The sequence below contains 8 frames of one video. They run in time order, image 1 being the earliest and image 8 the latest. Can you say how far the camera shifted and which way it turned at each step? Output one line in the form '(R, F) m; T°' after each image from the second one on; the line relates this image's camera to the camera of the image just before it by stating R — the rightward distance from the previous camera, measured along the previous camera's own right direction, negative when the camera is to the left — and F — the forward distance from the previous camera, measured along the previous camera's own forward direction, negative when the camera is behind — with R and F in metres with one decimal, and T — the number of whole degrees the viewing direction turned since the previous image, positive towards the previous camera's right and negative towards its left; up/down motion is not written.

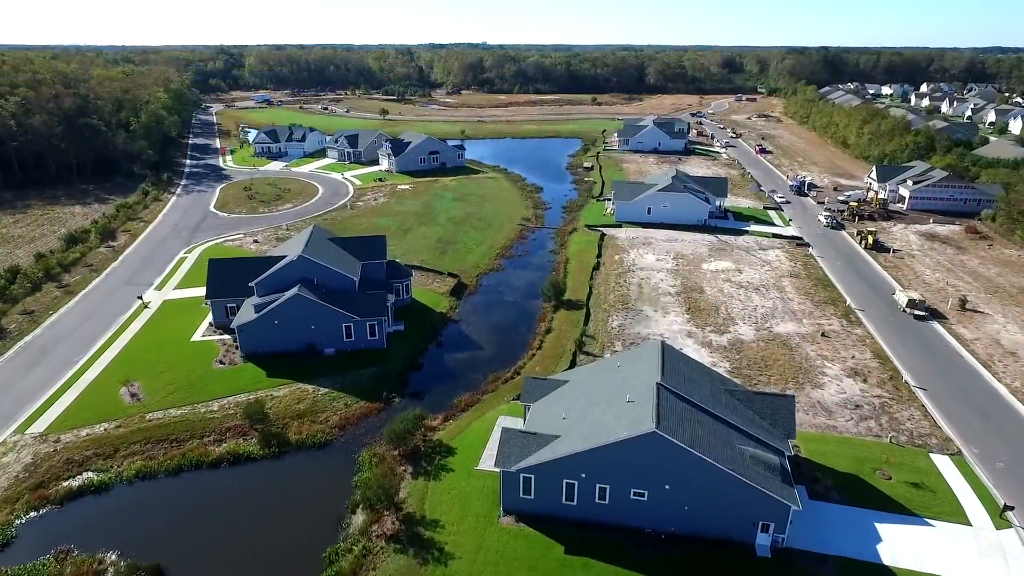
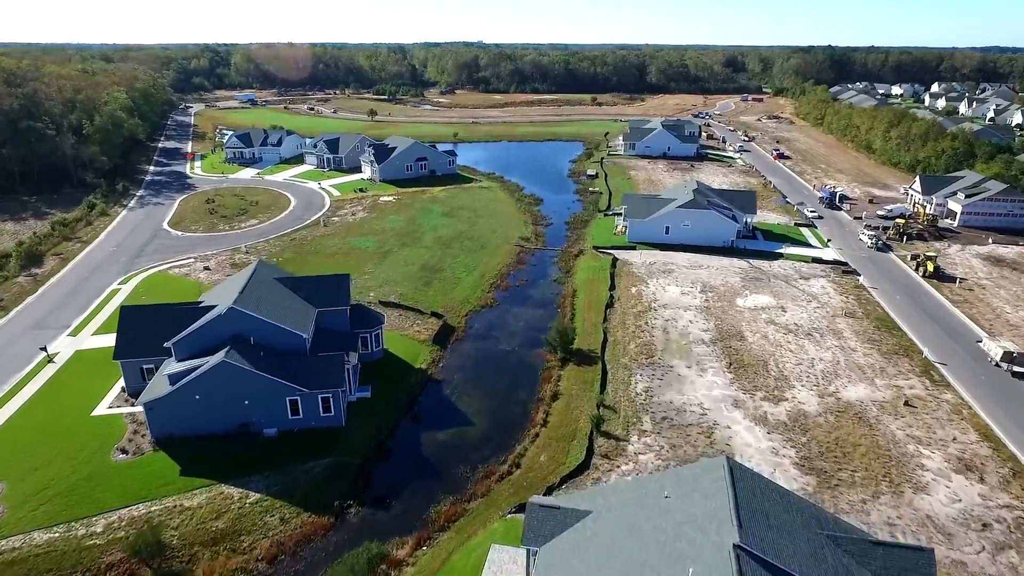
(0.0, +7.8) m; 0°
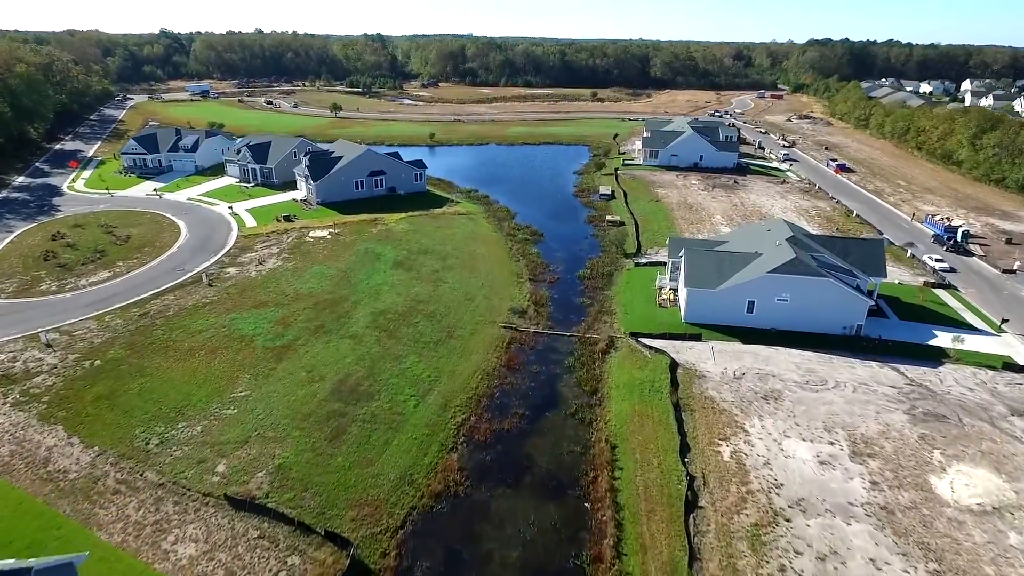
(+0.2, +19.1) m; +1°
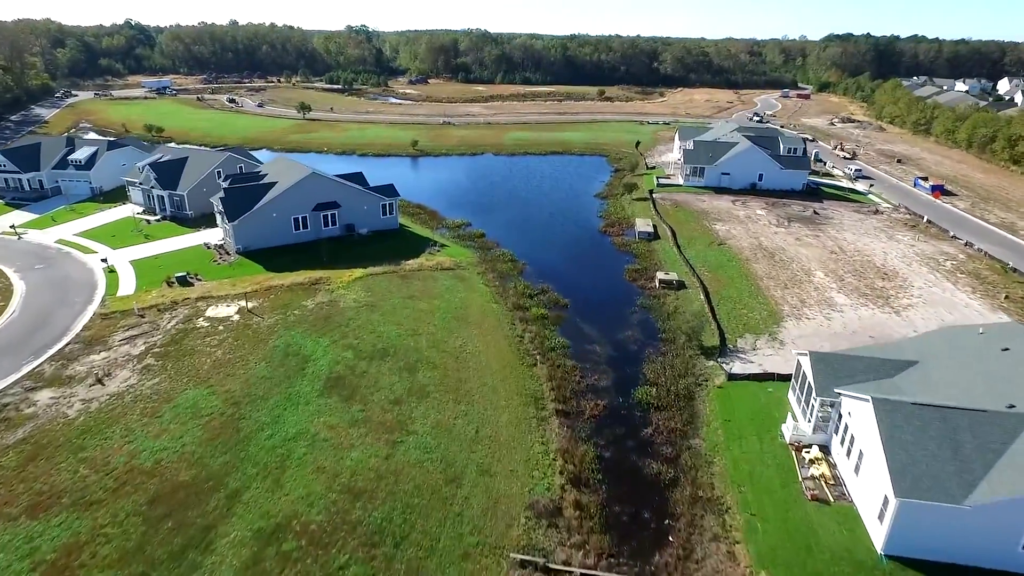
(-0.8, +15.7) m; +1°
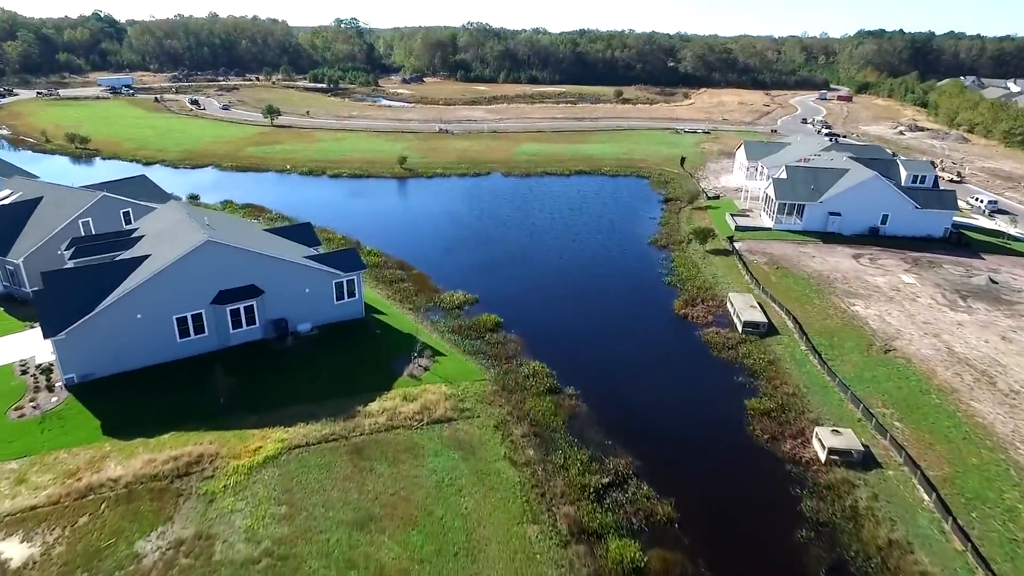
(-1.5, +15.3) m; 0°
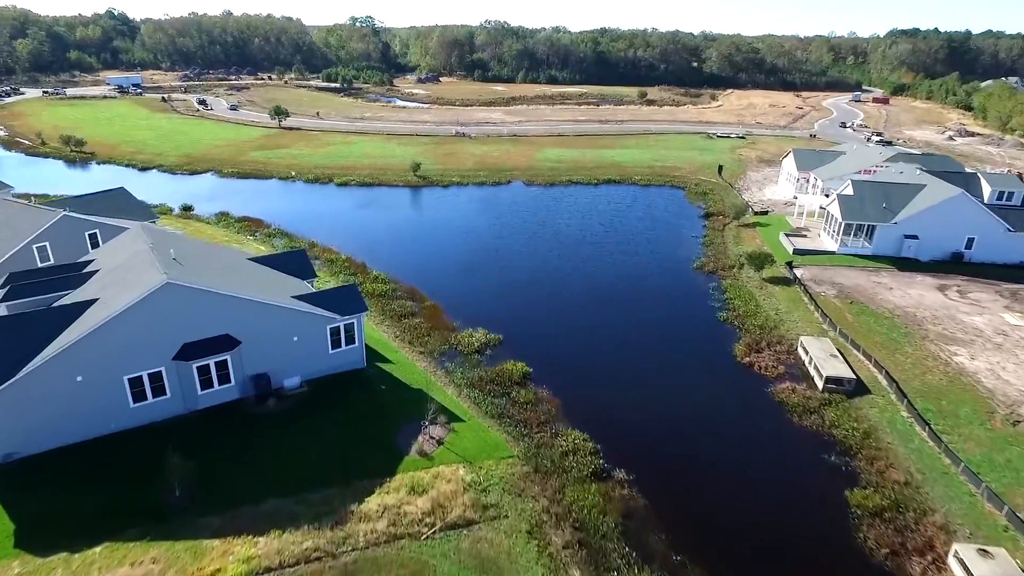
(-0.7, +4.5) m; -1°
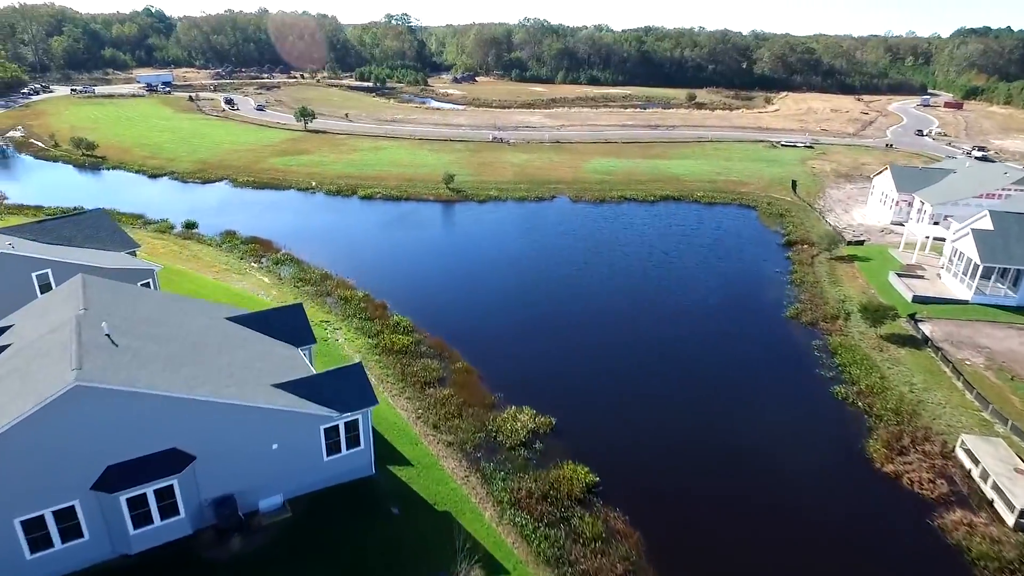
(-0.9, +5.8) m; -3°
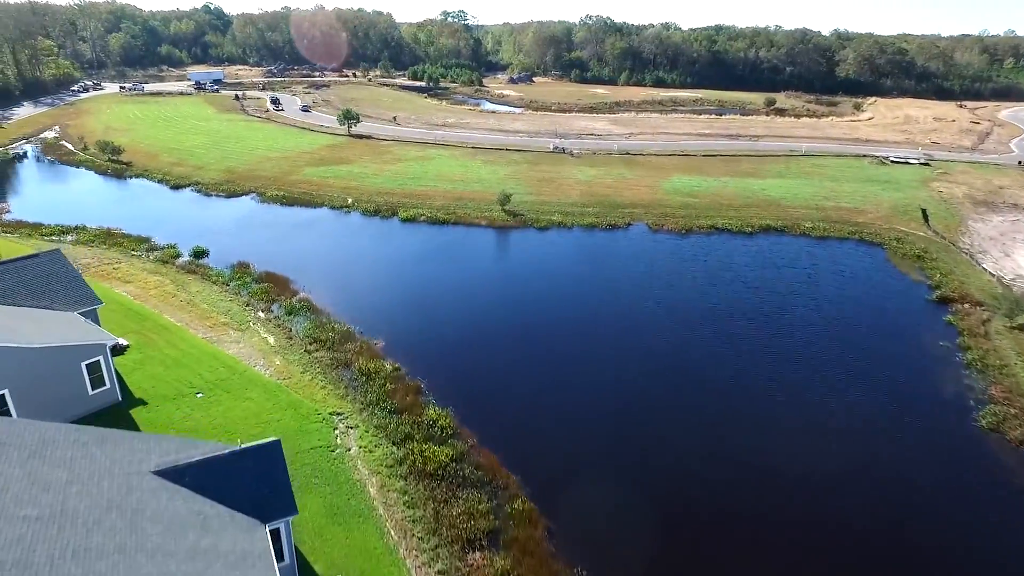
(-1.1, +7.0) m; -4°
